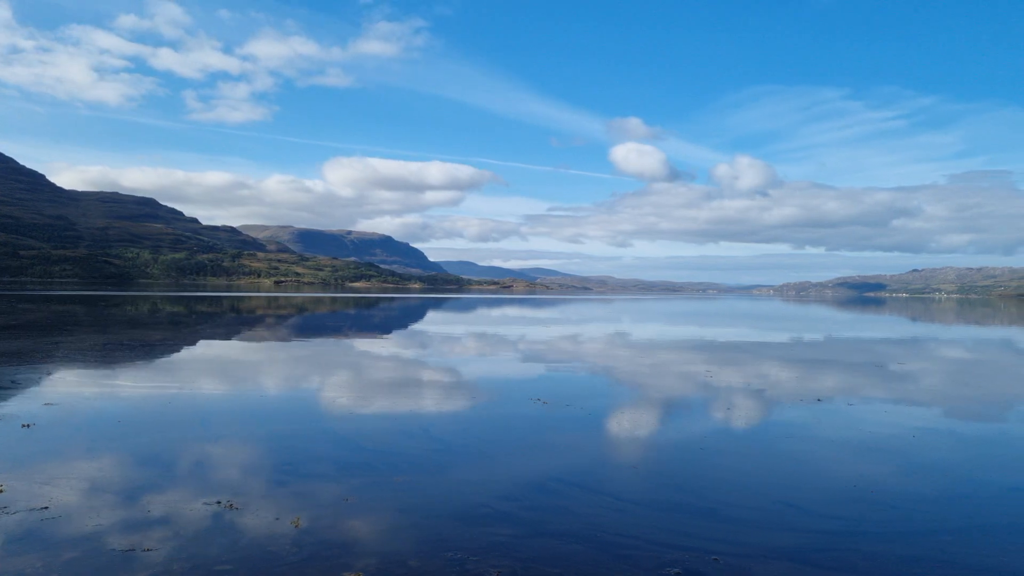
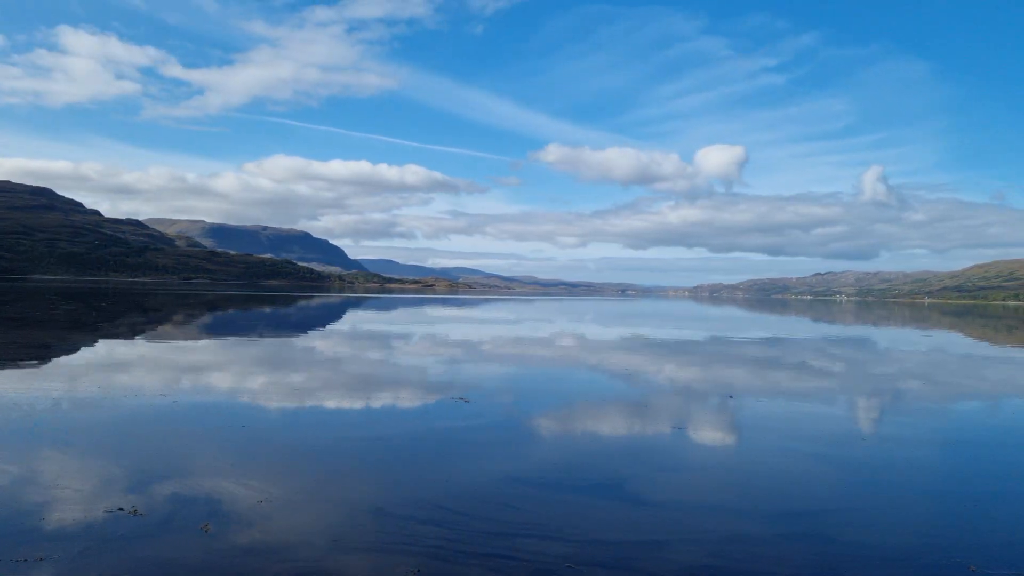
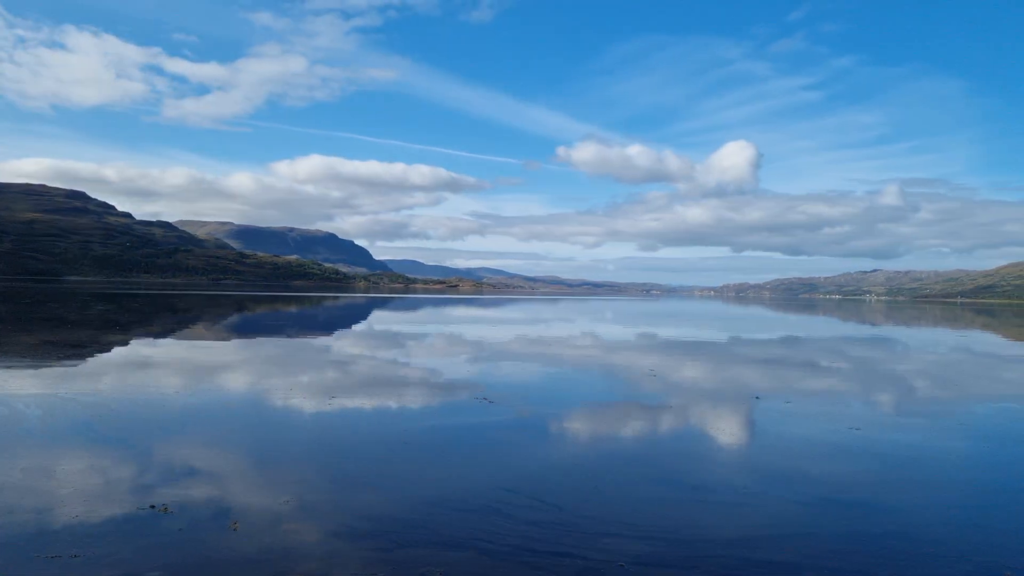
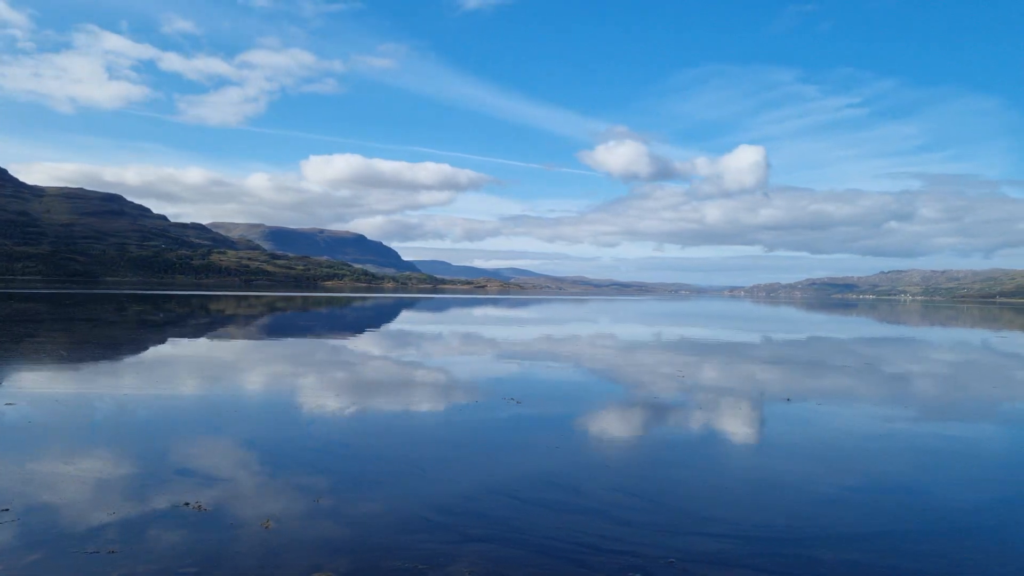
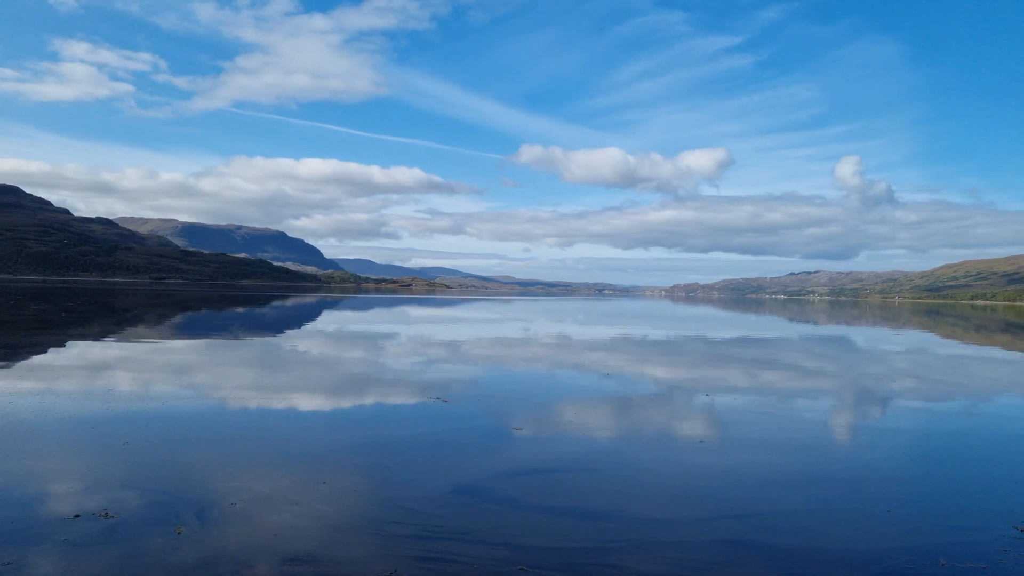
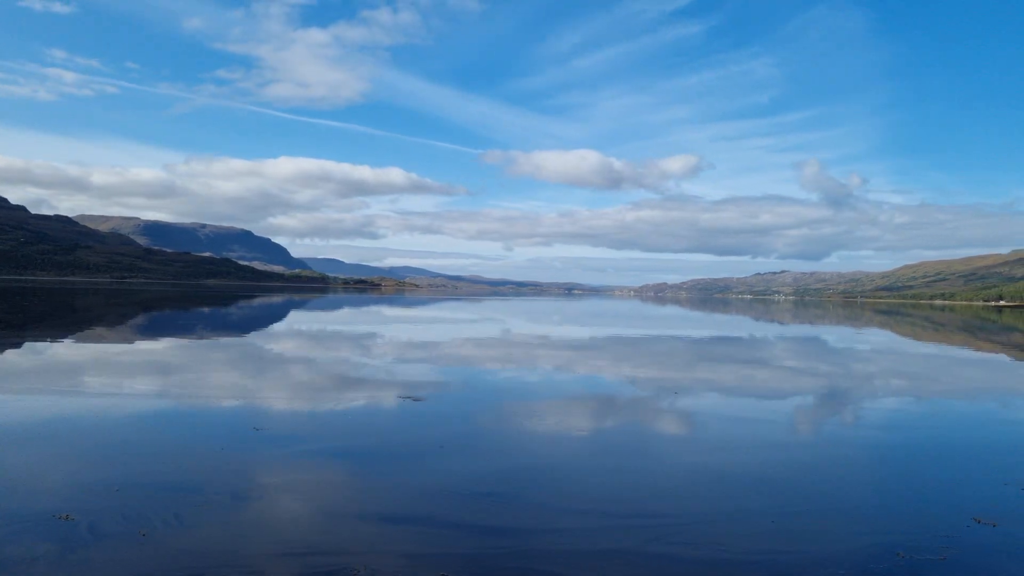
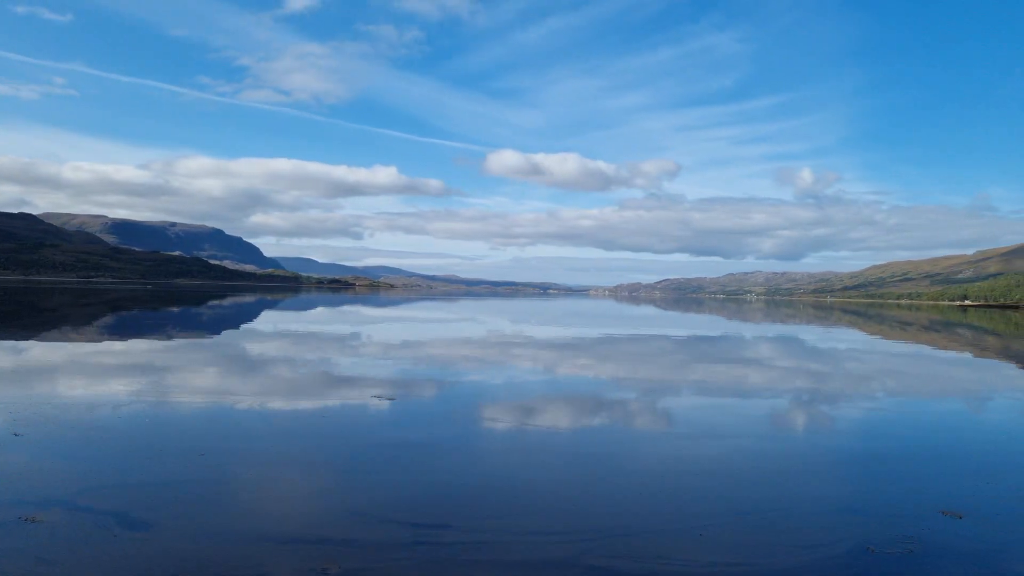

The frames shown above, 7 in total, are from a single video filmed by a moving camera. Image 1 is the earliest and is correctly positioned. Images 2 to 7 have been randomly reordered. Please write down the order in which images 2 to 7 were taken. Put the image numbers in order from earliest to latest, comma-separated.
4, 3, 2, 5, 6, 7
